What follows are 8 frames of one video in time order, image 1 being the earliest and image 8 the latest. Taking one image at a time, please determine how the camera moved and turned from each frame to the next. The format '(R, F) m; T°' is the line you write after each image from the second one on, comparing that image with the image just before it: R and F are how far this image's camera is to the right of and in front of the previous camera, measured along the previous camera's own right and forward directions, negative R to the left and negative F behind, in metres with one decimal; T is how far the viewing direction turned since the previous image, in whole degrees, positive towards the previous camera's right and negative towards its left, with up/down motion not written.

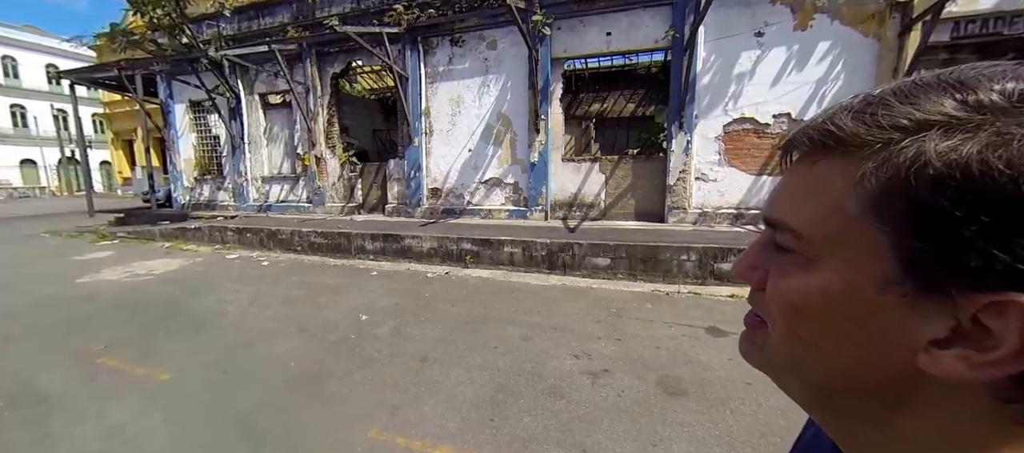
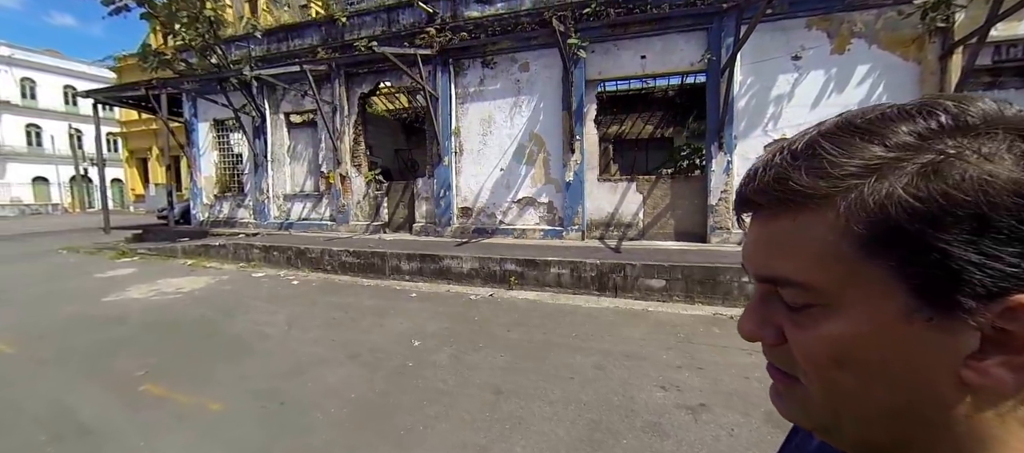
(-0.8, +0.2) m; +1°
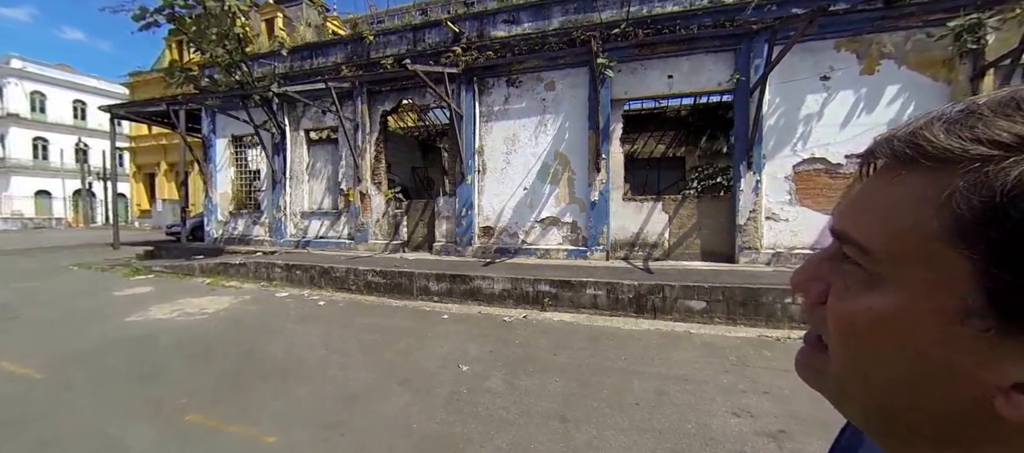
(-0.7, +0.1) m; +1°
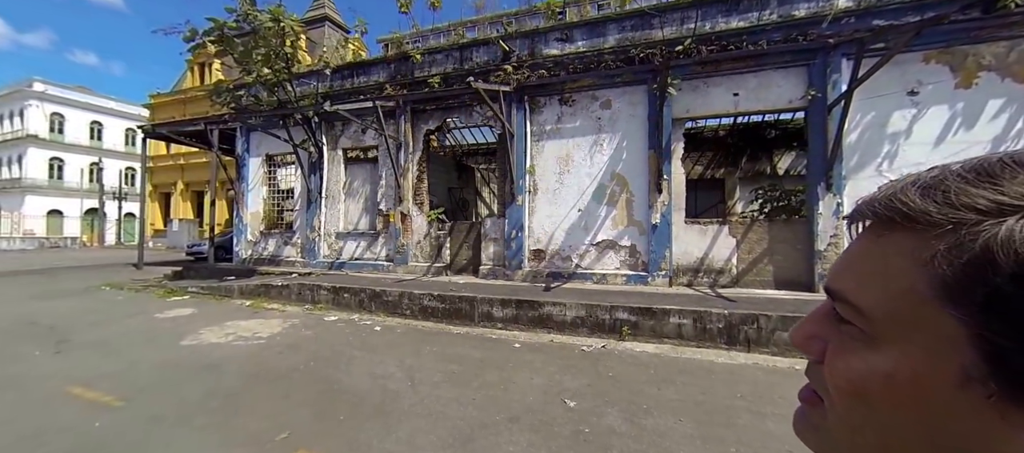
(-1.2, +0.4) m; 0°
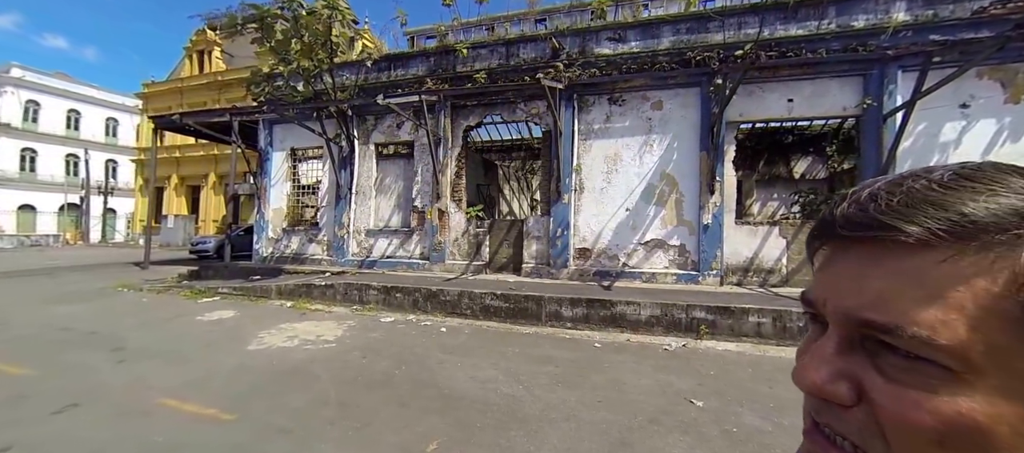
(-1.6, +0.1) m; +3°
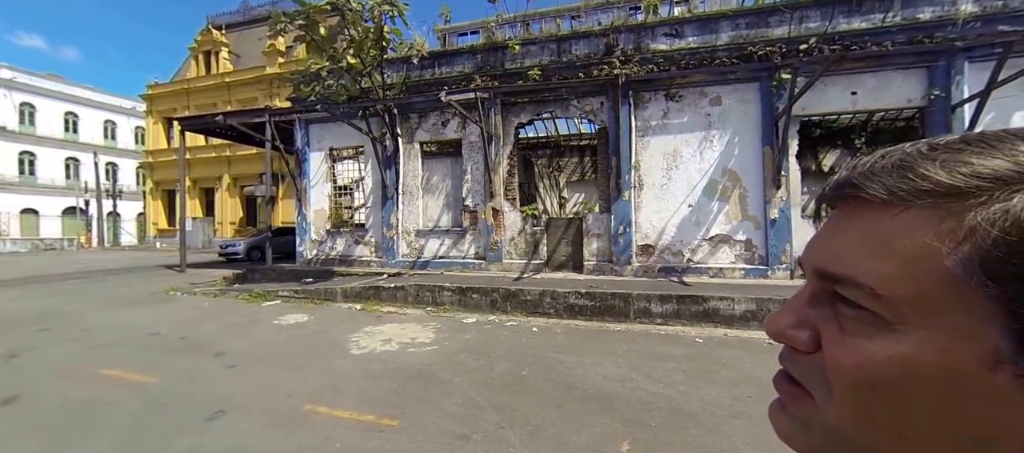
(-1.7, +0.1) m; +1°
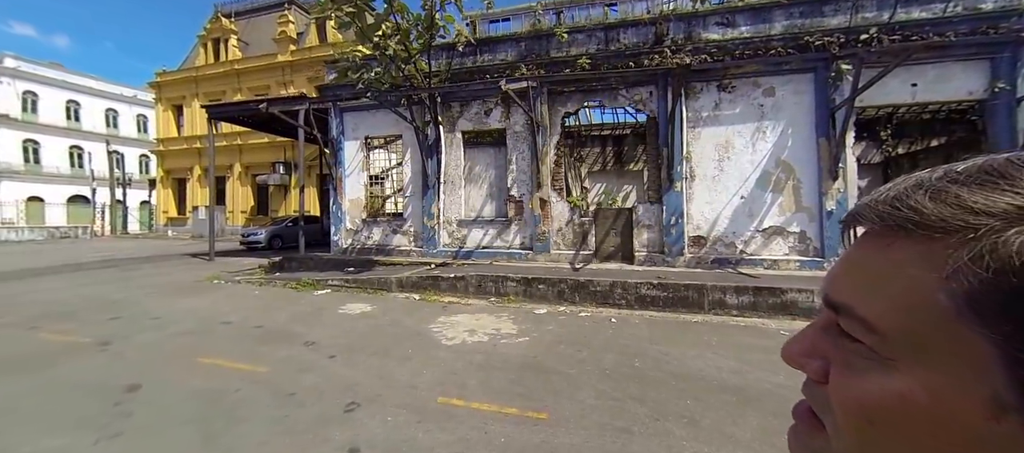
(-1.5, +0.1) m; +1°
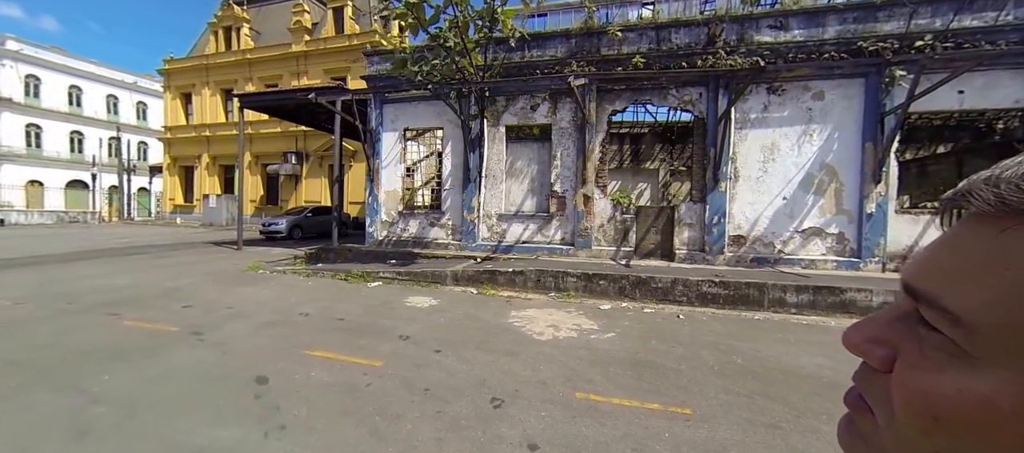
(-1.6, 0.0) m; +2°
